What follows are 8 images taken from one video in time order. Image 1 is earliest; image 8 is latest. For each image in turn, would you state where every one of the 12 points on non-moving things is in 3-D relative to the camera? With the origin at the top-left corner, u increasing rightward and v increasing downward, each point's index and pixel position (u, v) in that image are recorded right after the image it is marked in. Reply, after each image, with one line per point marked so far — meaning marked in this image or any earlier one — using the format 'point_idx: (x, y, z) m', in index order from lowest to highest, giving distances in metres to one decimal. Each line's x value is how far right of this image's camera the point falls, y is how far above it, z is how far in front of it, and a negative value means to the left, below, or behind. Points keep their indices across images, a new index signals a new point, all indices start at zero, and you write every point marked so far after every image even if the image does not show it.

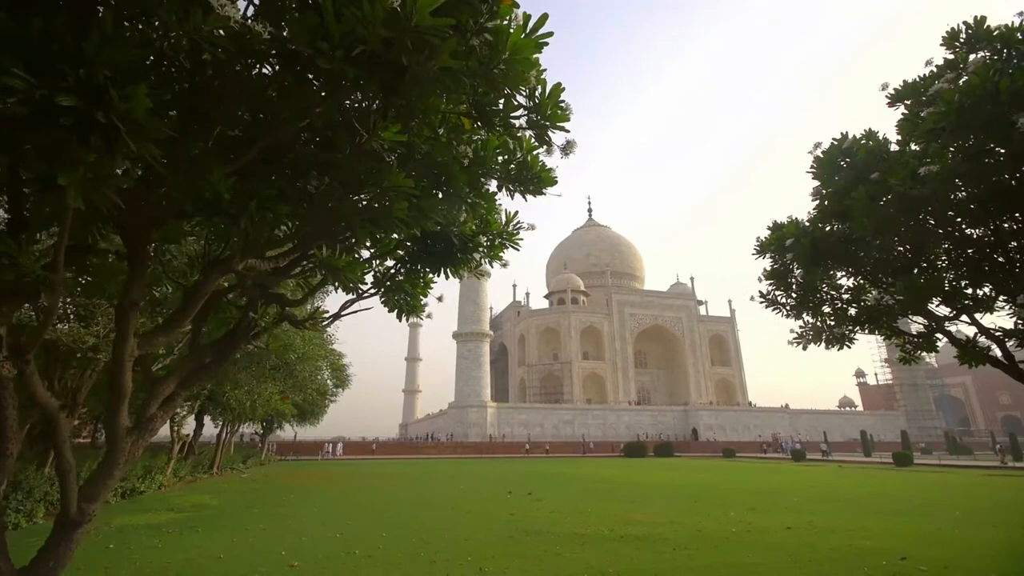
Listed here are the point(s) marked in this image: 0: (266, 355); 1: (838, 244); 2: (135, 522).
0: (-4.4, -1.2, +10.5) m
1: (+2.8, +0.4, +5.2) m
2: (-5.7, -3.5, +9.0) m
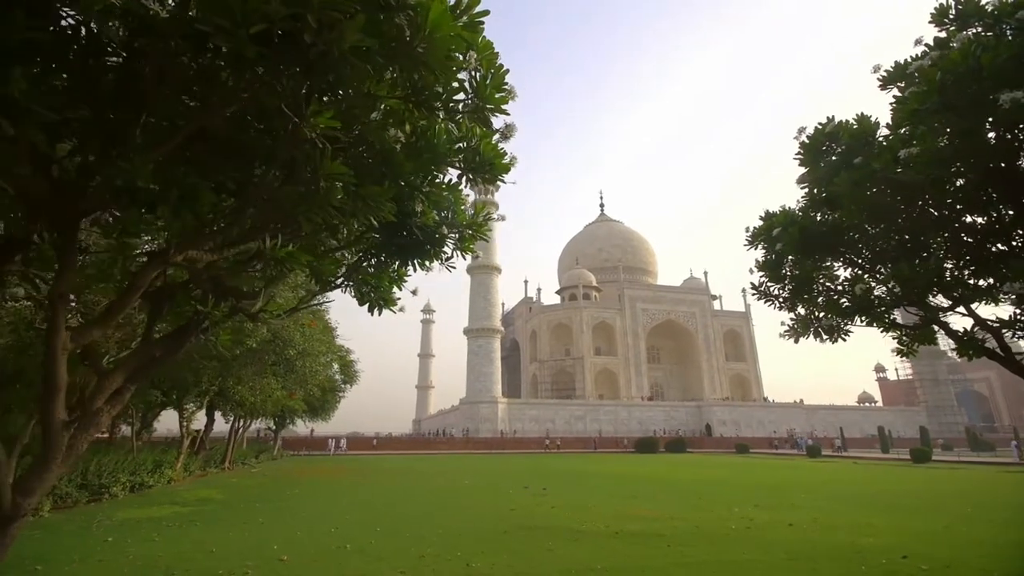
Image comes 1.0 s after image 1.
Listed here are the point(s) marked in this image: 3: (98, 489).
0: (-4.4, -1.1, +10.5) m
1: (+2.7, +0.5, +5.0) m
2: (-5.7, -3.5, +9.1) m
3: (-7.5, -3.7, +10.9) m
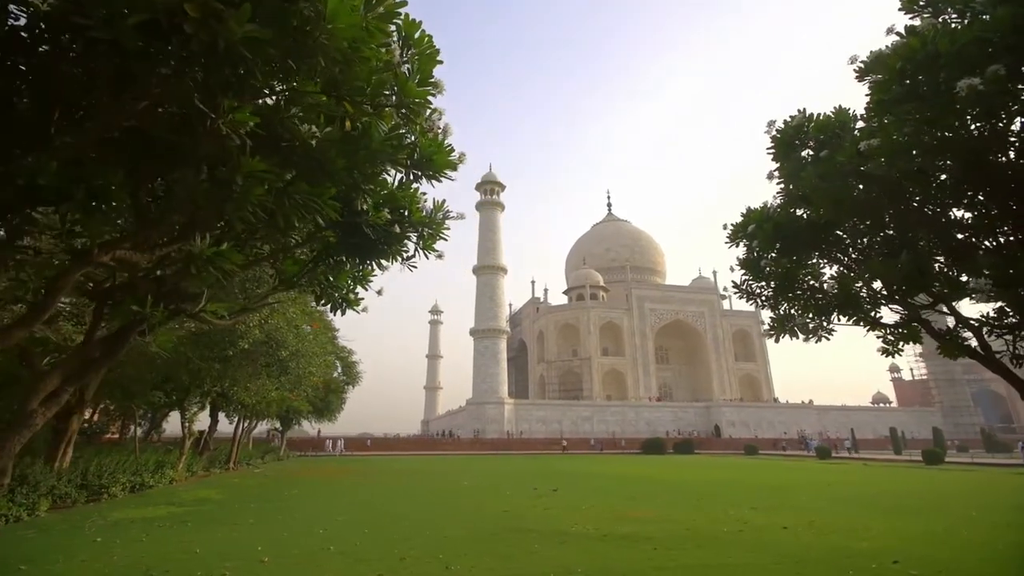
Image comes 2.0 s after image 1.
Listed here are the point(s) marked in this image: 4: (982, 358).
0: (-4.5, -1.1, +10.6) m
1: (+2.5, +0.5, +4.9) m
2: (-5.8, -3.5, +9.2) m
3: (-7.6, -3.7, +11.0) m
4: (+3.2, -0.5, +4.1) m
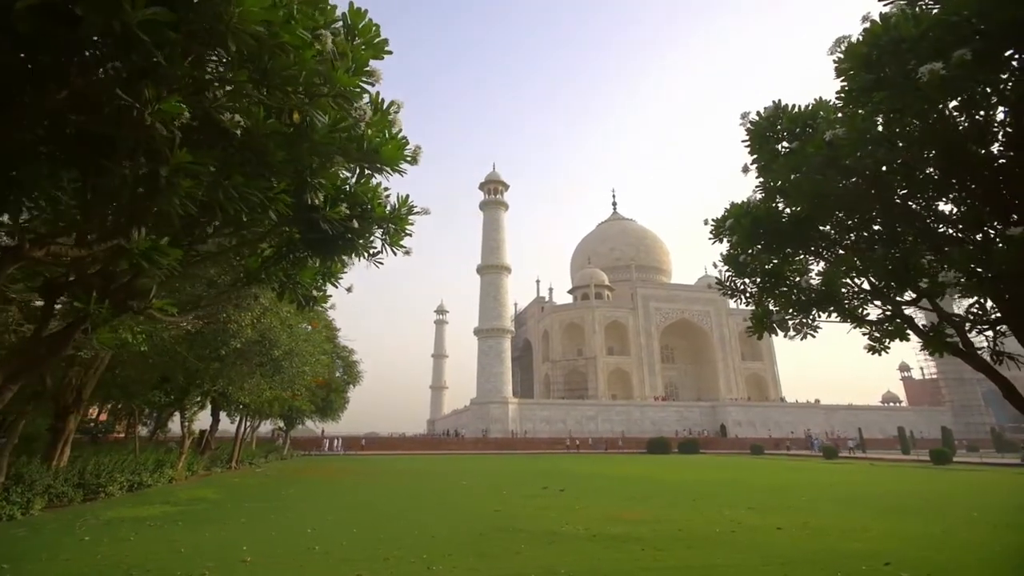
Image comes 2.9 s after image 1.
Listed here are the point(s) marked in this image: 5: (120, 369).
0: (-4.6, -1.1, +10.6) m
1: (+2.3, +0.5, +4.8) m
2: (-5.9, -3.5, +9.2) m
3: (-7.7, -3.7, +11.1) m
4: (+3.0, -0.4, +4.0) m
5: (-7.8, -1.6, +11.9) m
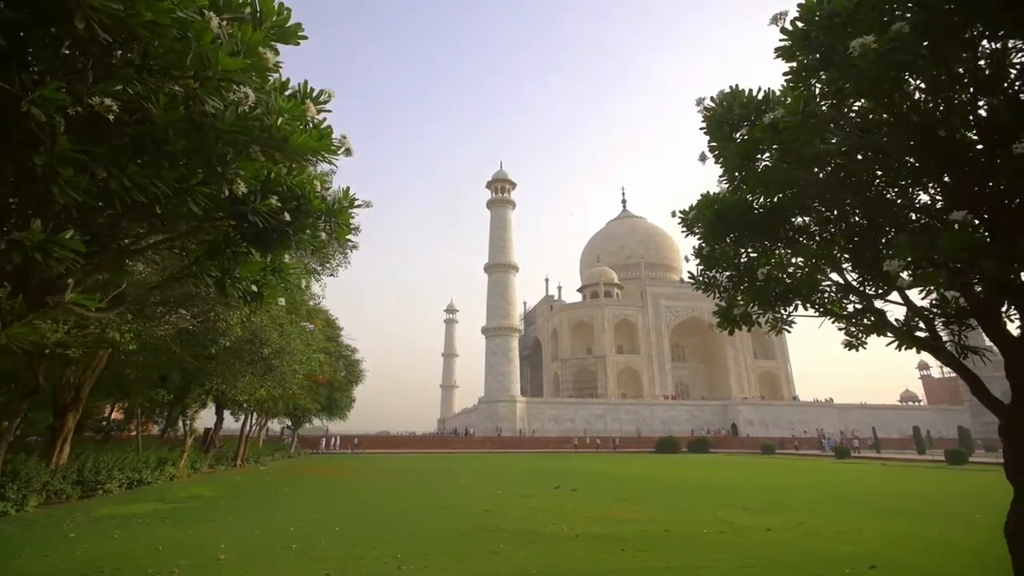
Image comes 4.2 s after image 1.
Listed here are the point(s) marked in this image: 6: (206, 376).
0: (-4.7, -1.1, +10.6) m
1: (+2.0, +0.5, +4.7) m
2: (-6.1, -3.5, +9.3) m
3: (-7.8, -3.7, +11.2) m
4: (+2.7, -0.4, +3.8) m
5: (-7.9, -1.6, +12.0) m
6: (-5.9, -1.7, +11.7) m
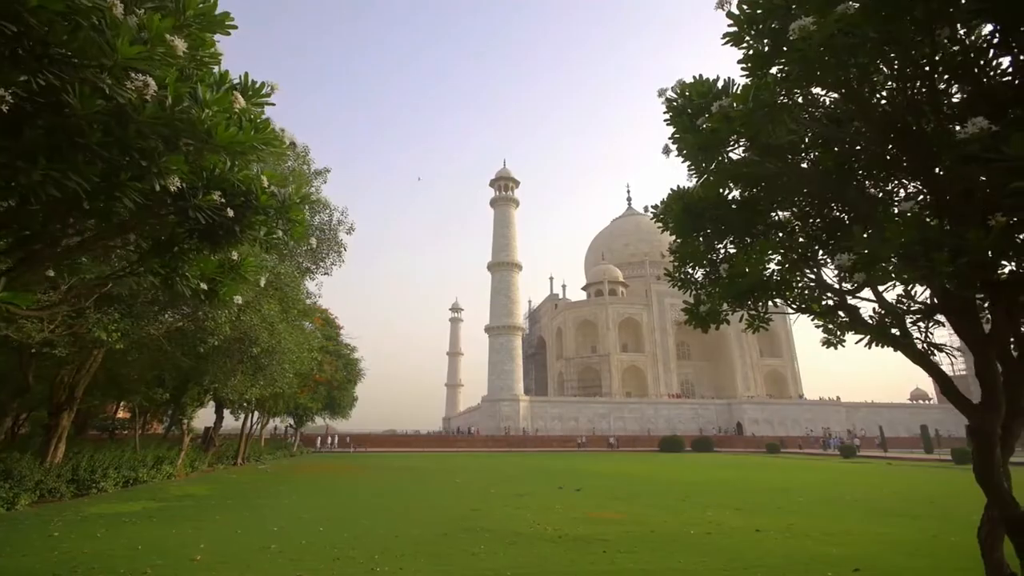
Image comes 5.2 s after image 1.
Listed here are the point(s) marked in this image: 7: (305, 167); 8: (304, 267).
0: (-4.9, -1.1, +10.6) m
1: (+1.7, +0.6, +4.5) m
2: (-6.3, -3.4, +9.3) m
3: (-7.9, -3.7, +11.2) m
4: (+2.4, -0.4, +3.7) m
5: (-8.0, -1.6, +12.0) m
6: (-6.1, -1.7, +11.7) m
7: (-4.4, +2.6, +12.8) m
8: (-4.5, +0.4, +13.0) m
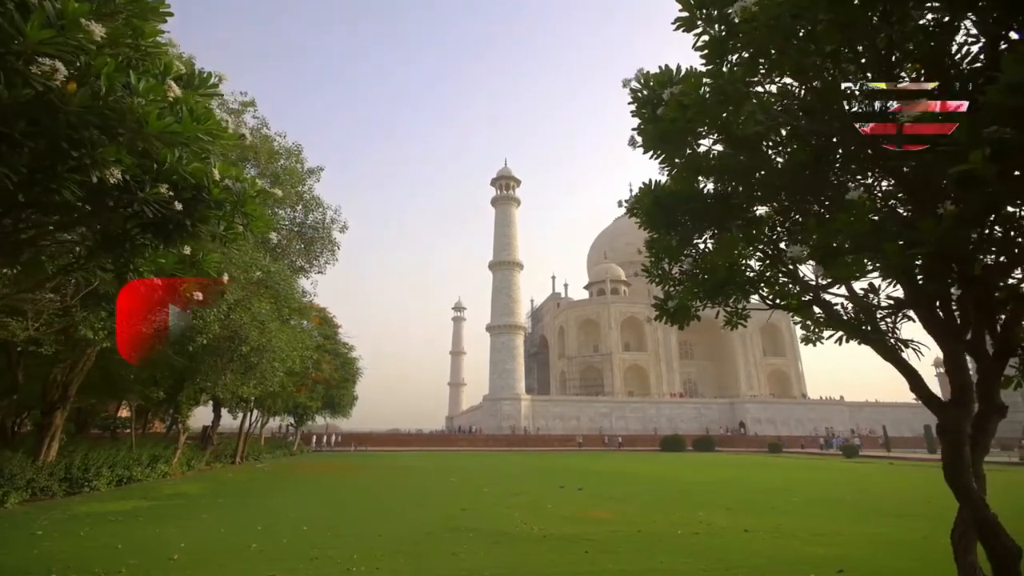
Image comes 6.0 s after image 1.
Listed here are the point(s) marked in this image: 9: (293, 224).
0: (-5.0, -1.0, +10.6) m
1: (+1.5, +0.6, +4.5) m
2: (-6.4, -3.4, +9.3) m
3: (-8.1, -3.7, +11.2) m
4: (+2.2, -0.3, +3.6) m
5: (-8.1, -1.5, +12.1) m
6: (-6.2, -1.6, +11.7) m
7: (-4.6, +2.6, +12.8) m
8: (-4.6, +0.5, +12.9) m
9: (-4.9, +1.4, +13.3) m
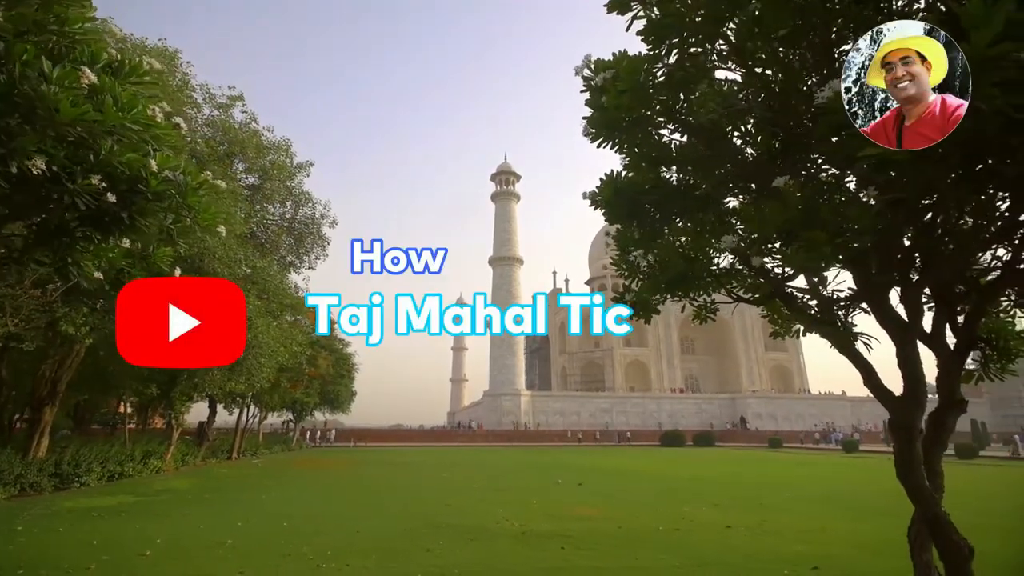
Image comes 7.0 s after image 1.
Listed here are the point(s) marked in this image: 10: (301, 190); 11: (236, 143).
0: (-5.2, -1.0, +10.5) m
1: (+1.2, +0.7, +4.4) m
2: (-6.6, -3.4, +9.3) m
3: (-8.3, -3.6, +11.3) m
4: (+1.9, -0.3, +3.5) m
5: (-8.4, -1.5, +12.1) m
6: (-6.4, -1.6, +11.7) m
7: (-4.8, +2.7, +12.7) m
8: (-4.8, +0.6, +12.9) m
9: (-5.1, +1.5, +13.3) m
10: (-4.6, +2.1, +13.1) m
11: (-5.3, +2.8, +11.5) m
